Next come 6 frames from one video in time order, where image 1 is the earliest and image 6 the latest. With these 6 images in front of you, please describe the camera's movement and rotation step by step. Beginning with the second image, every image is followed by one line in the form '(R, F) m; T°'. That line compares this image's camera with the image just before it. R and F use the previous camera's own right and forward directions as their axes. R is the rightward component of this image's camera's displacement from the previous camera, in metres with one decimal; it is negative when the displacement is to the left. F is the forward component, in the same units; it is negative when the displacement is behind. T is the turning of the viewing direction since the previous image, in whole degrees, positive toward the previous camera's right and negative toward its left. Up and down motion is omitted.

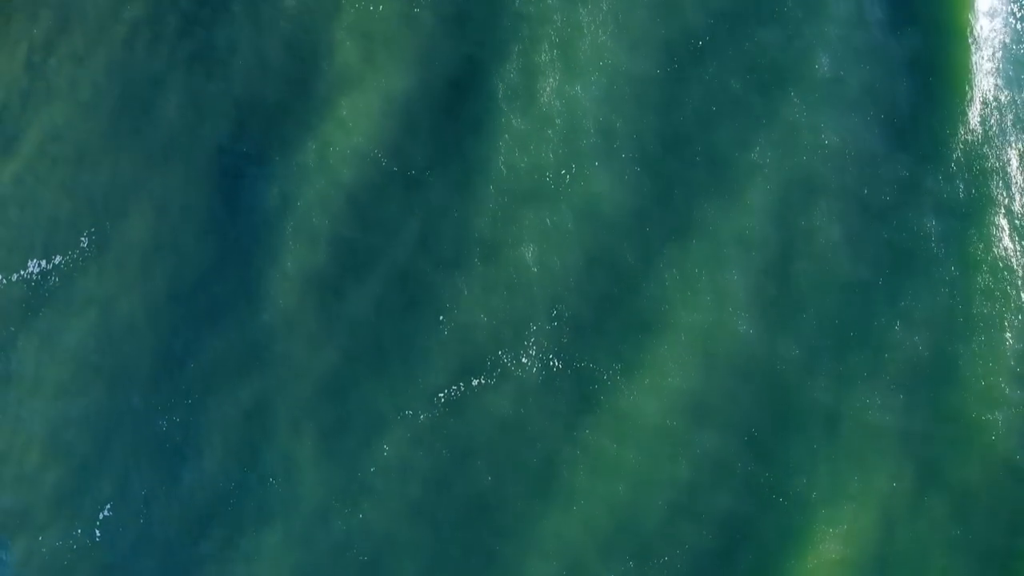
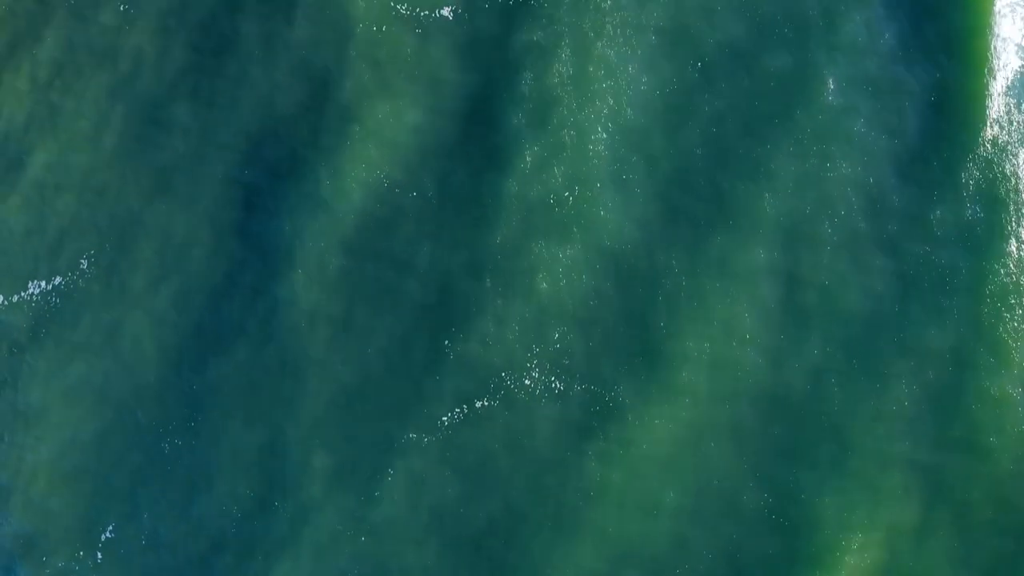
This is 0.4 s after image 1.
(+0.8, +0.4) m; -5°
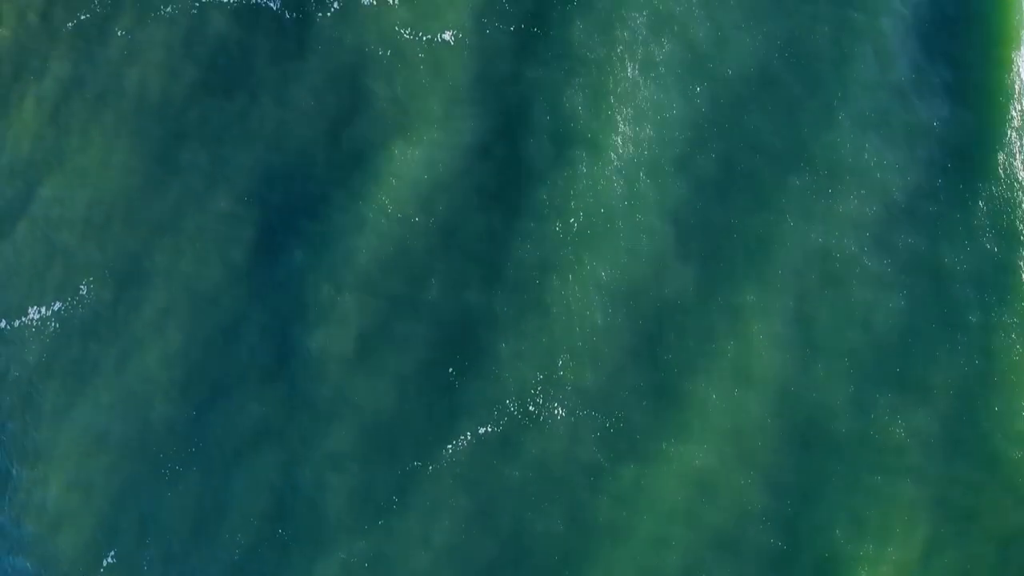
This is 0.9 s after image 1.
(+0.1, +0.1) m; 0°
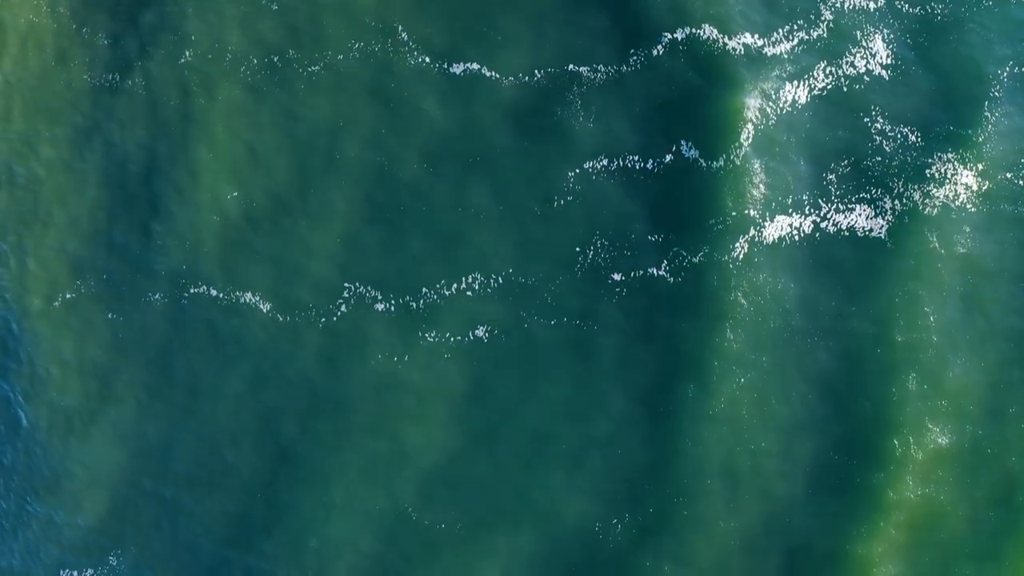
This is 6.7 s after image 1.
(+1.0, +0.4) m; -8°
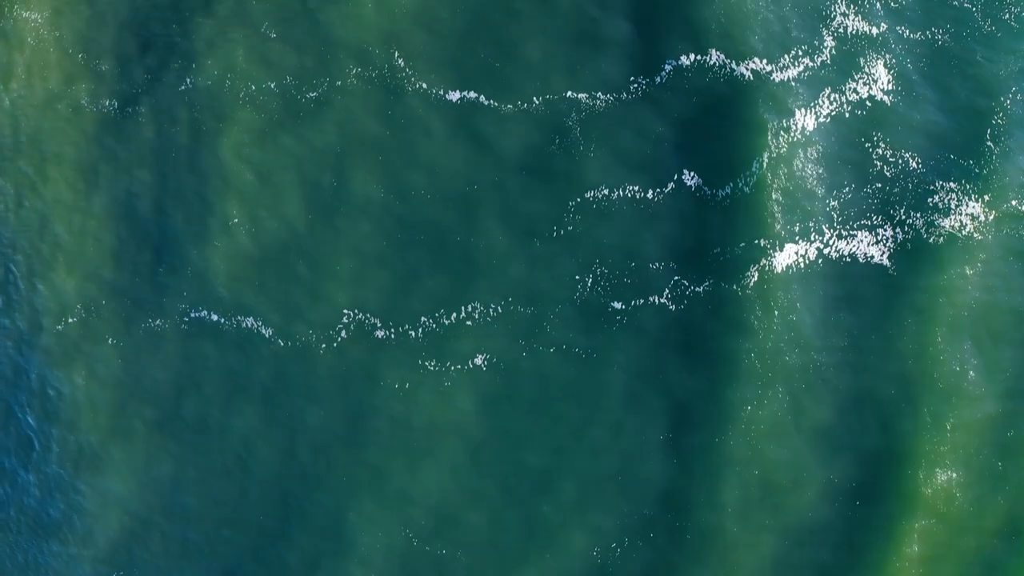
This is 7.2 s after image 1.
(+0.1, +0.1) m; 0°
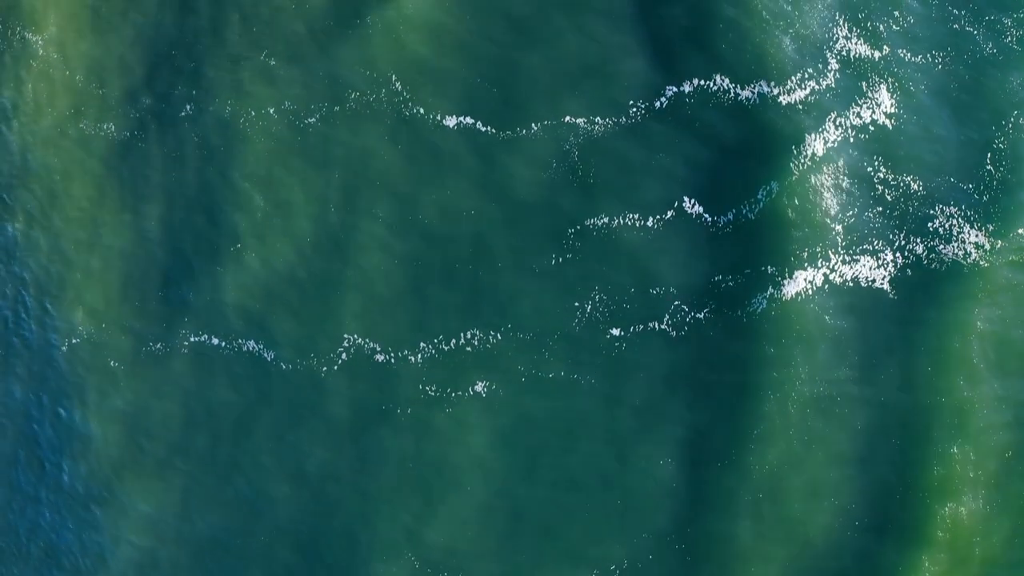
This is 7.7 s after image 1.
(+0.1, 0.0) m; 0°
